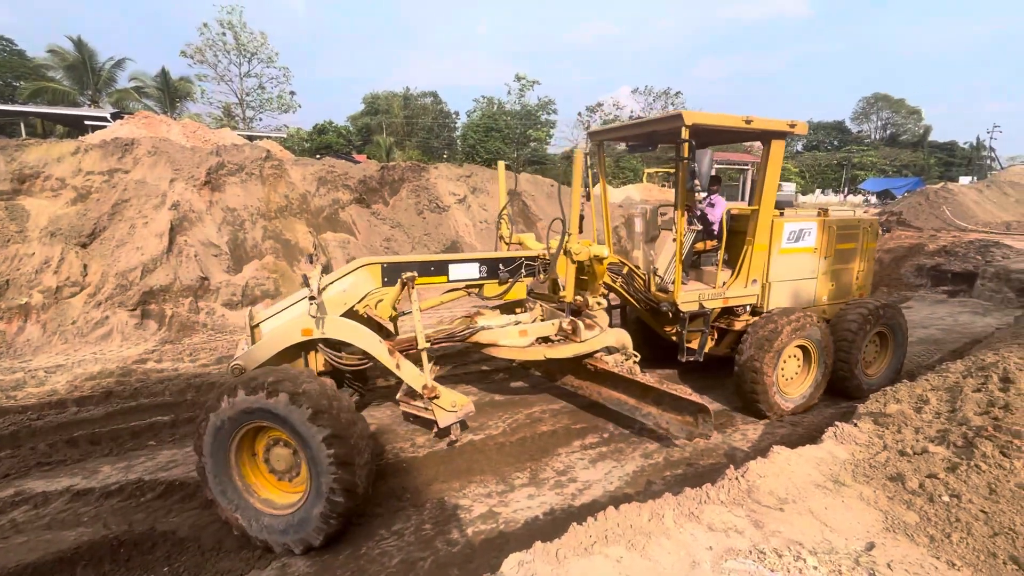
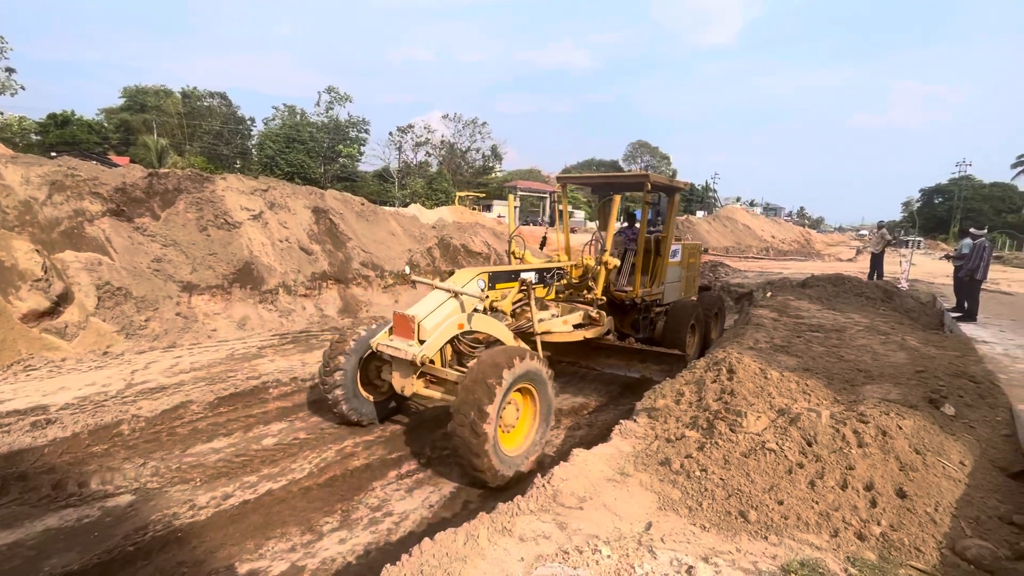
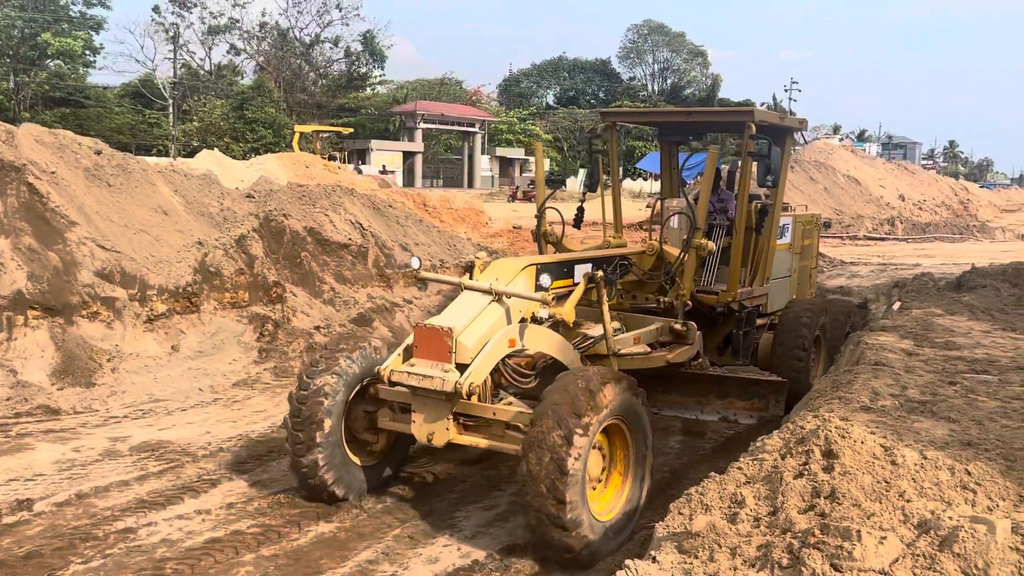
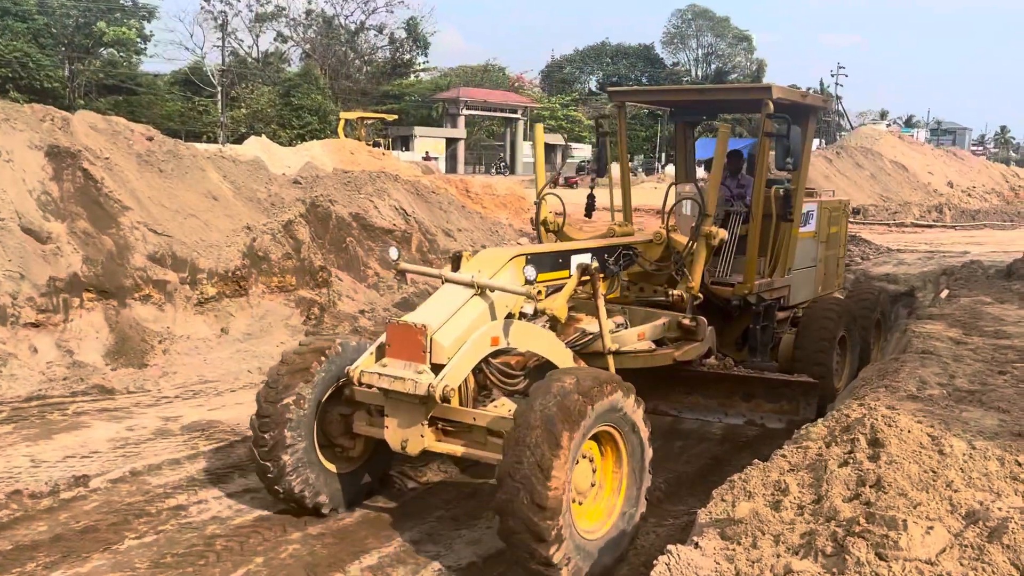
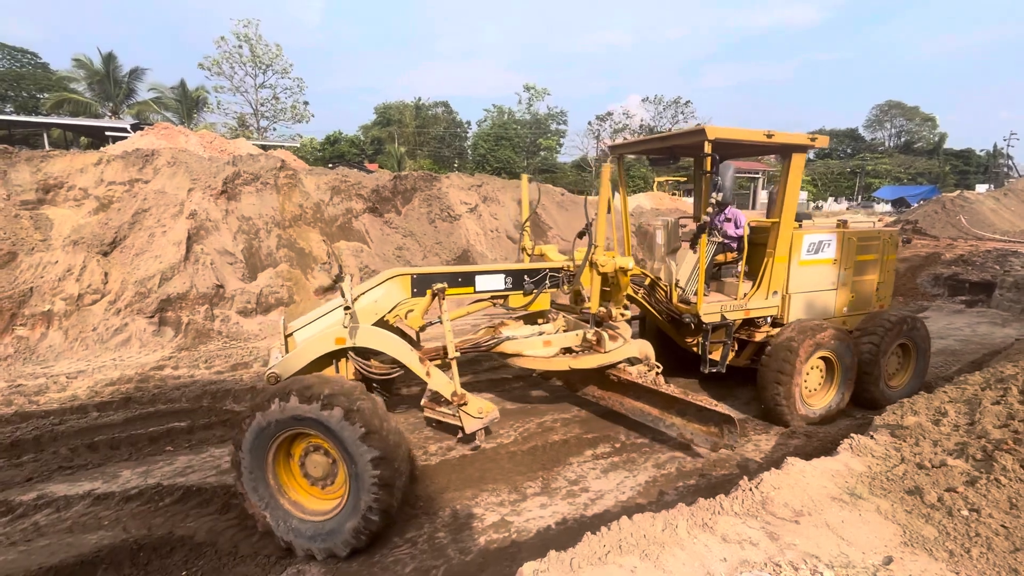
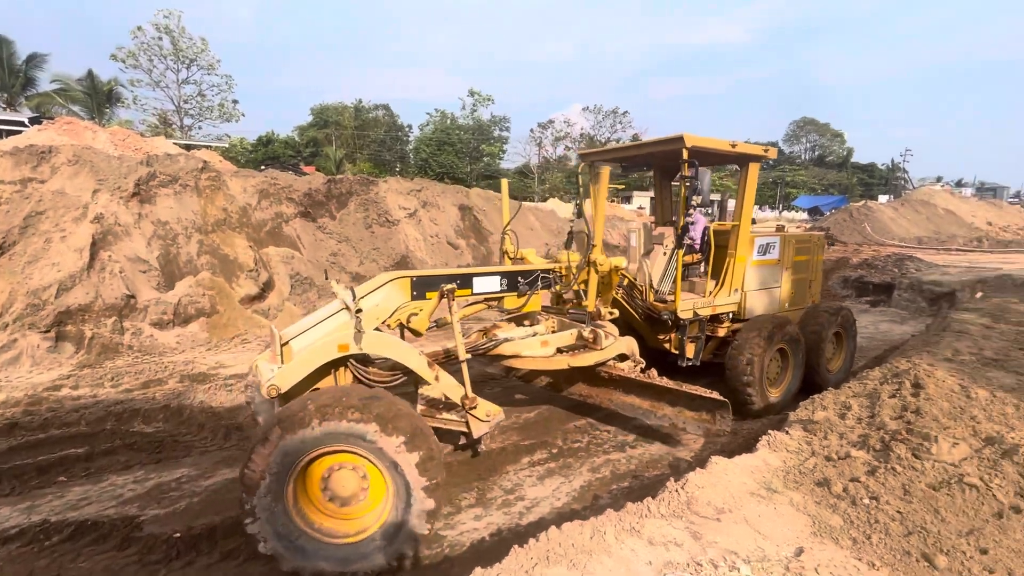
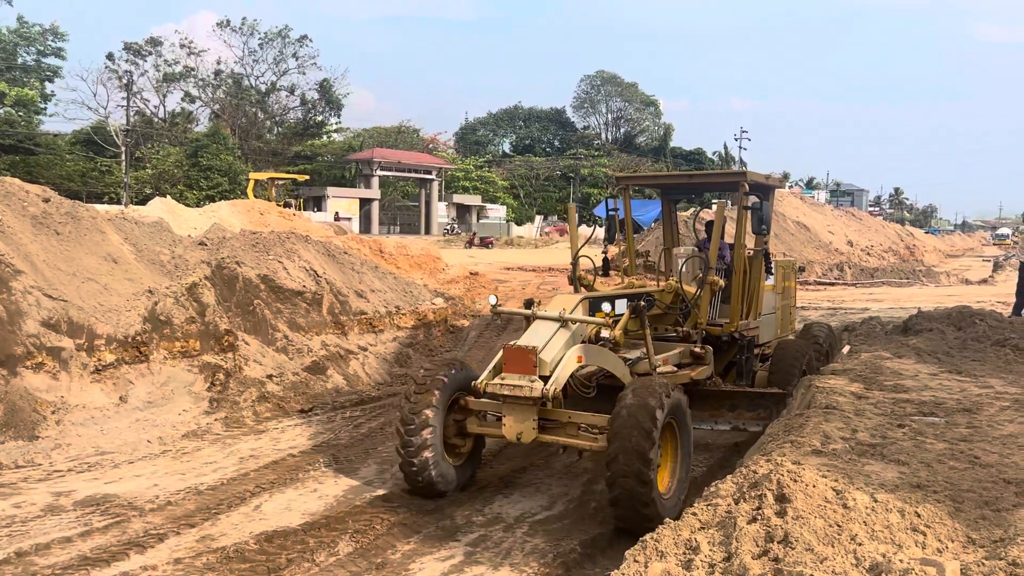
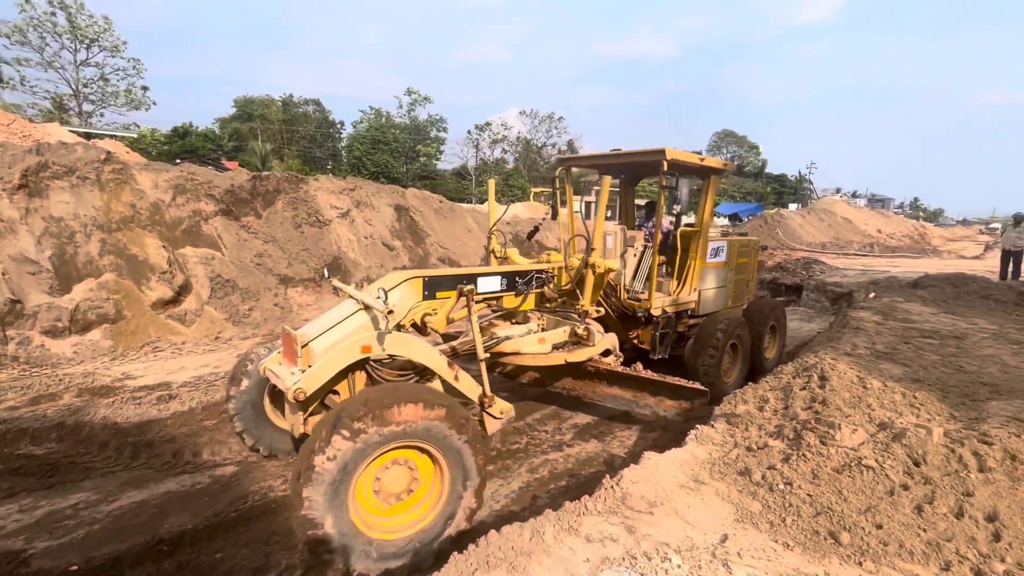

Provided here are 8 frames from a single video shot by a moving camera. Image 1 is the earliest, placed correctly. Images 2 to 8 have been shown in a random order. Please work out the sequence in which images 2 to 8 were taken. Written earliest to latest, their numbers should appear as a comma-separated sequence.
5, 6, 8, 2, 4, 3, 7
